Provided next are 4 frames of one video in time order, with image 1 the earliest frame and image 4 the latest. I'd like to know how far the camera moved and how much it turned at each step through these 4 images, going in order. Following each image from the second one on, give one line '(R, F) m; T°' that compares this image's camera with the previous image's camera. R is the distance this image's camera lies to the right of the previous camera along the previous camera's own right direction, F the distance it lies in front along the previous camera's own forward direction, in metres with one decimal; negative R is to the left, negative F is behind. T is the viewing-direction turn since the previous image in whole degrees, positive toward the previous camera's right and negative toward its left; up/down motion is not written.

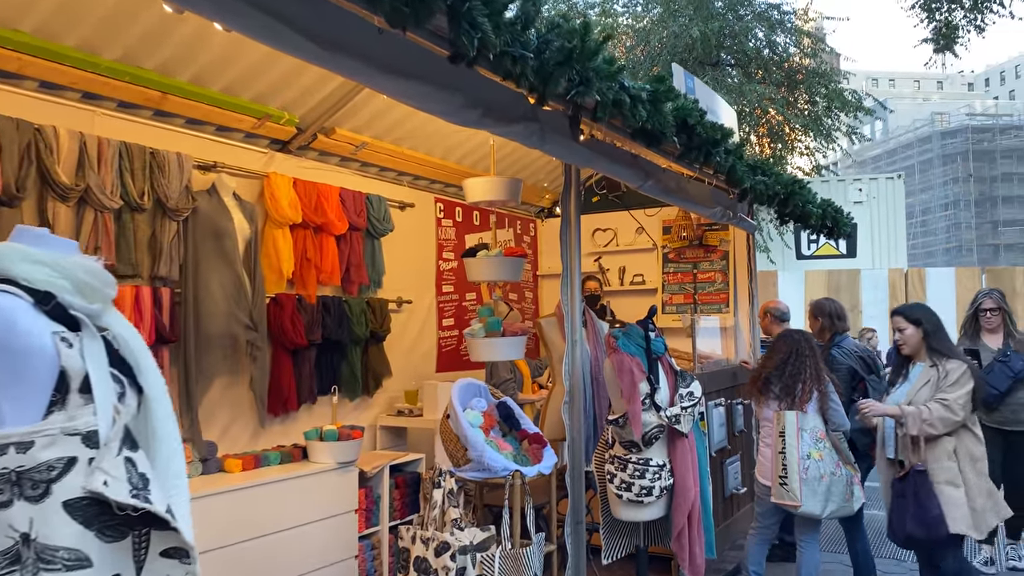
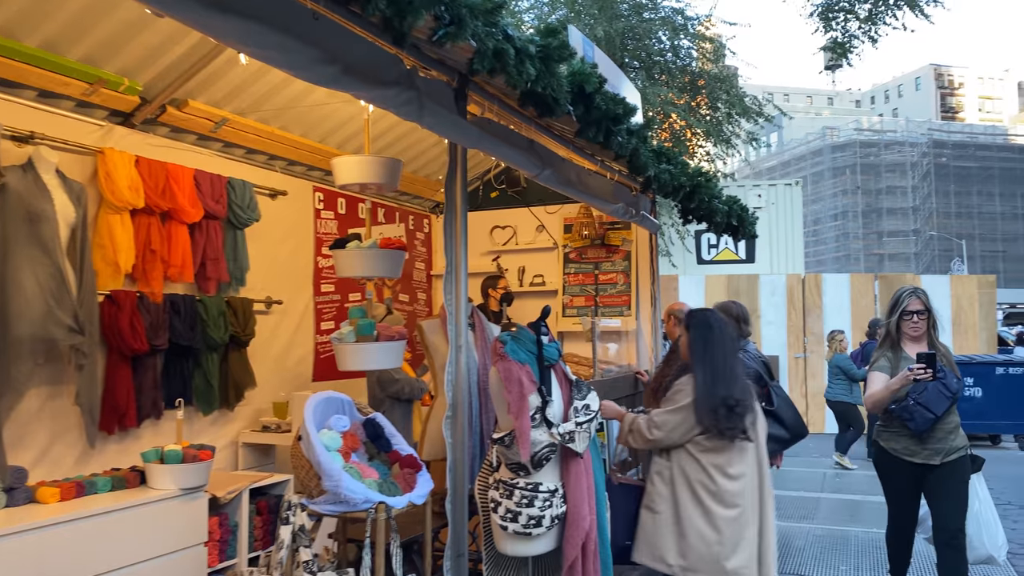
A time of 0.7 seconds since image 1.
(+0.1, +0.5) m; +6°
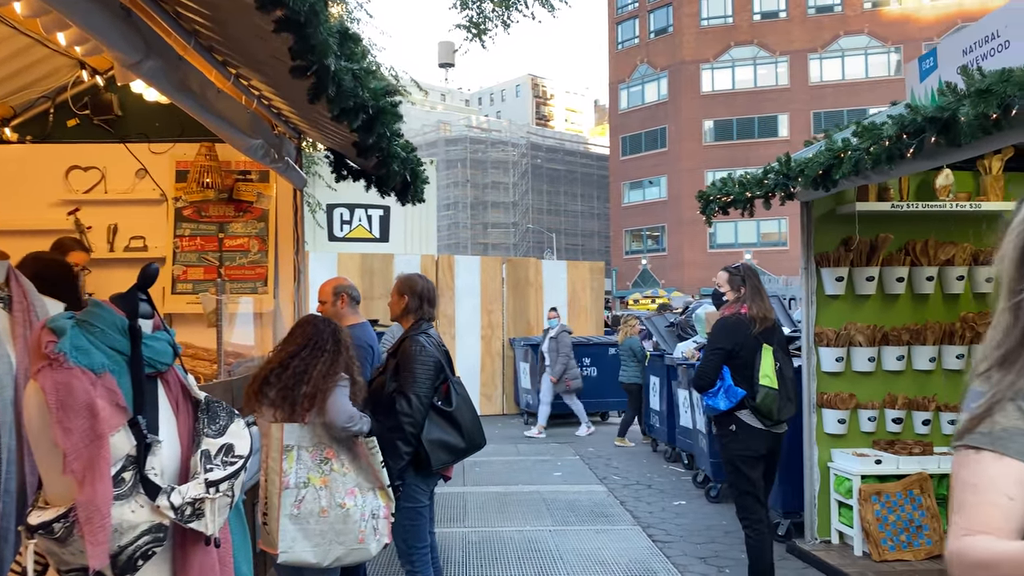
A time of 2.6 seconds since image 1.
(0.0, +1.2) m; +26°
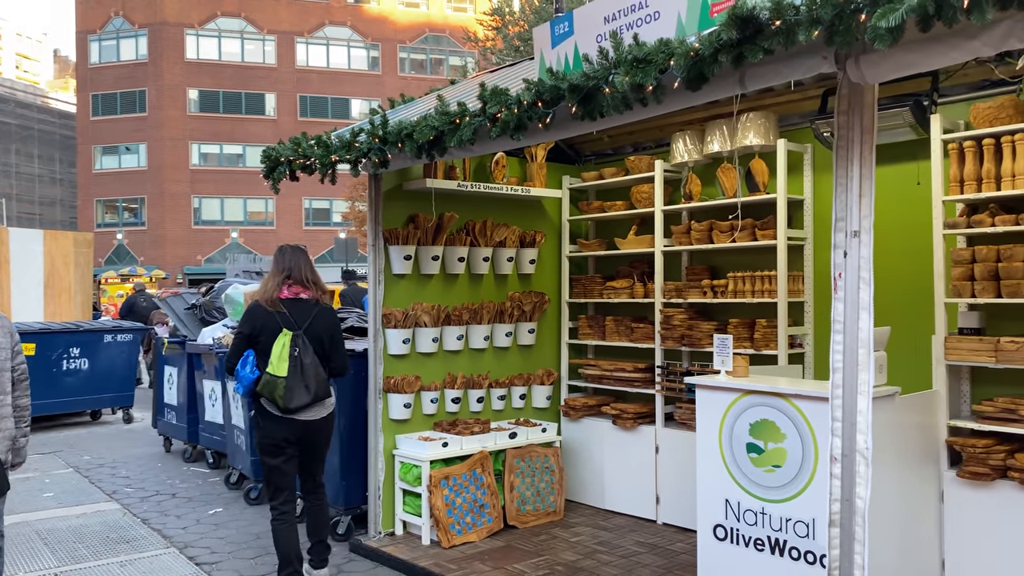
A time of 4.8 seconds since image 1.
(-0.3, +0.8) m; +34°
